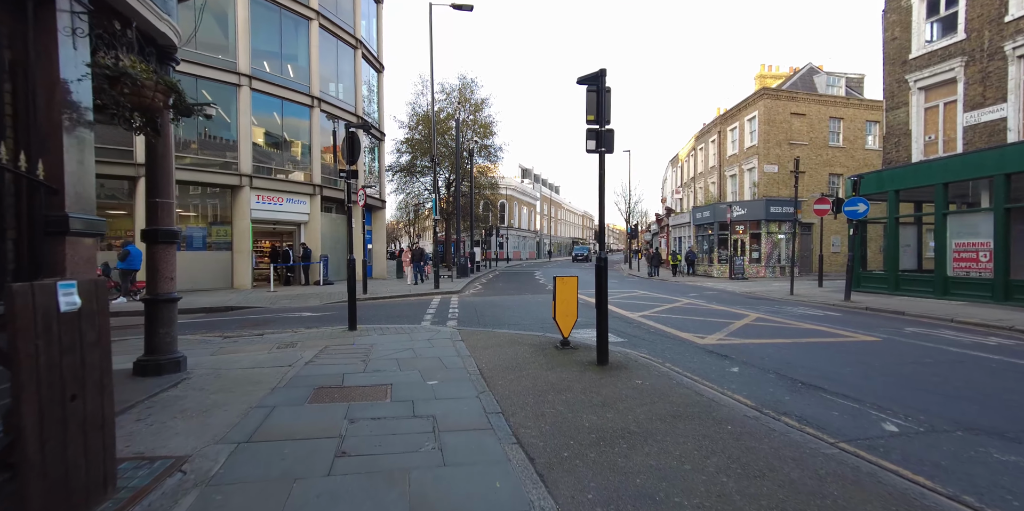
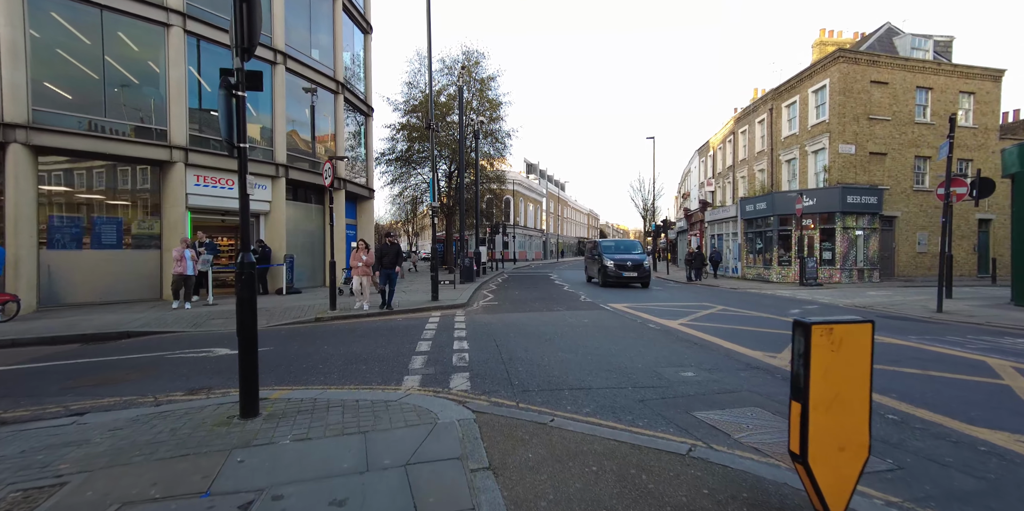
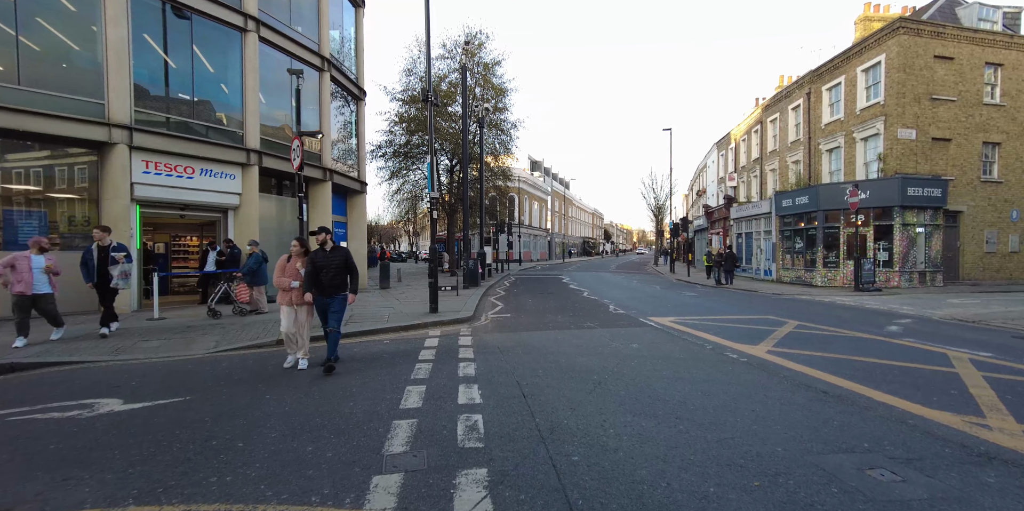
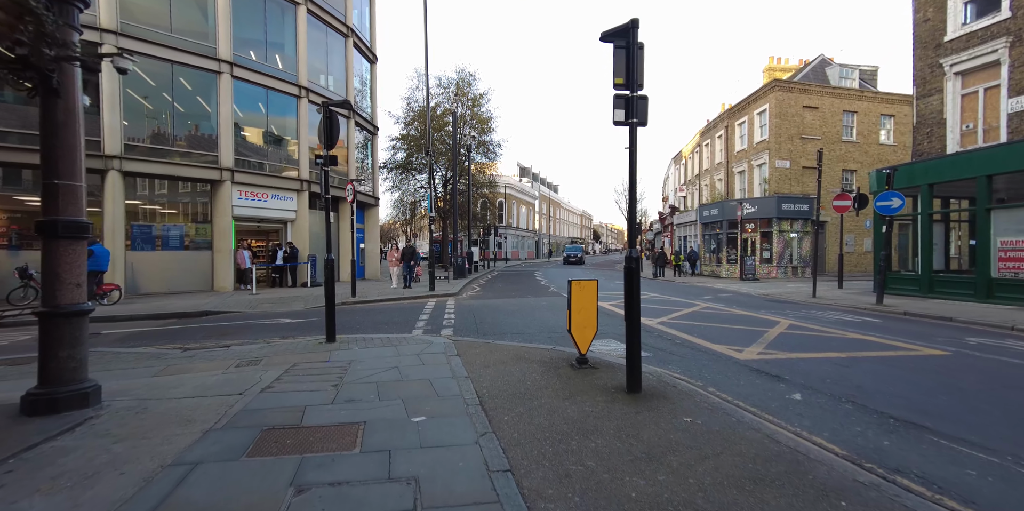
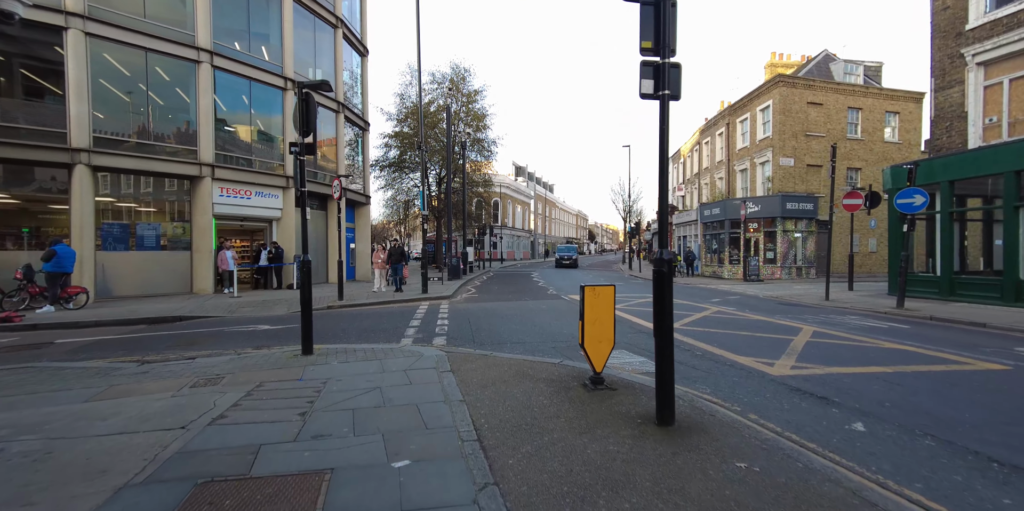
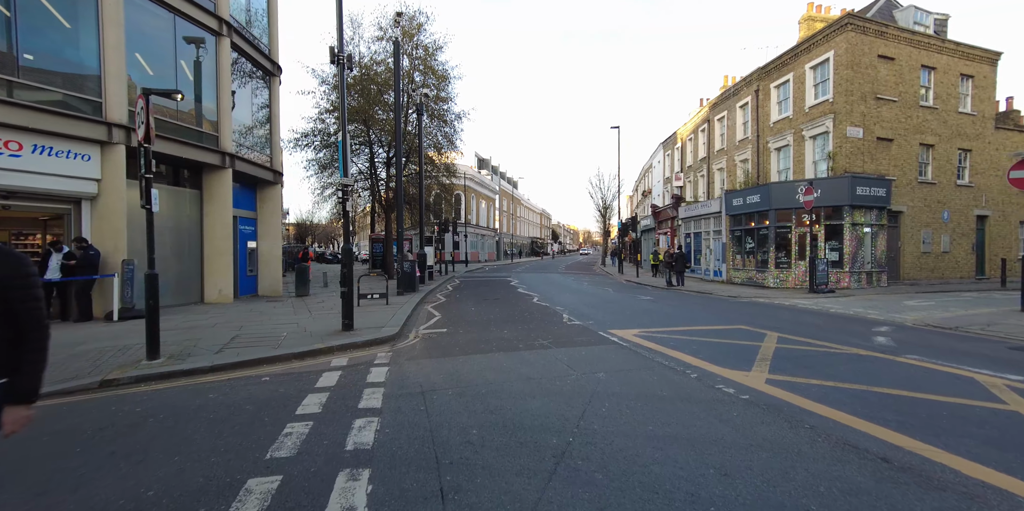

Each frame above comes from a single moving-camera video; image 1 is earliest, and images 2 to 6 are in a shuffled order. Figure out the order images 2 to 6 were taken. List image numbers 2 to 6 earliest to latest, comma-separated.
4, 5, 2, 3, 6
